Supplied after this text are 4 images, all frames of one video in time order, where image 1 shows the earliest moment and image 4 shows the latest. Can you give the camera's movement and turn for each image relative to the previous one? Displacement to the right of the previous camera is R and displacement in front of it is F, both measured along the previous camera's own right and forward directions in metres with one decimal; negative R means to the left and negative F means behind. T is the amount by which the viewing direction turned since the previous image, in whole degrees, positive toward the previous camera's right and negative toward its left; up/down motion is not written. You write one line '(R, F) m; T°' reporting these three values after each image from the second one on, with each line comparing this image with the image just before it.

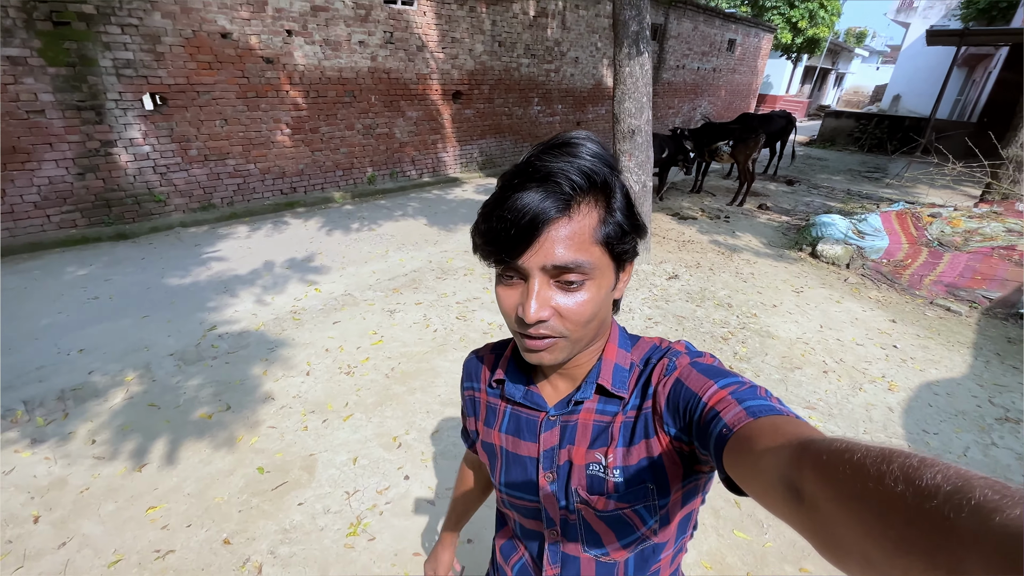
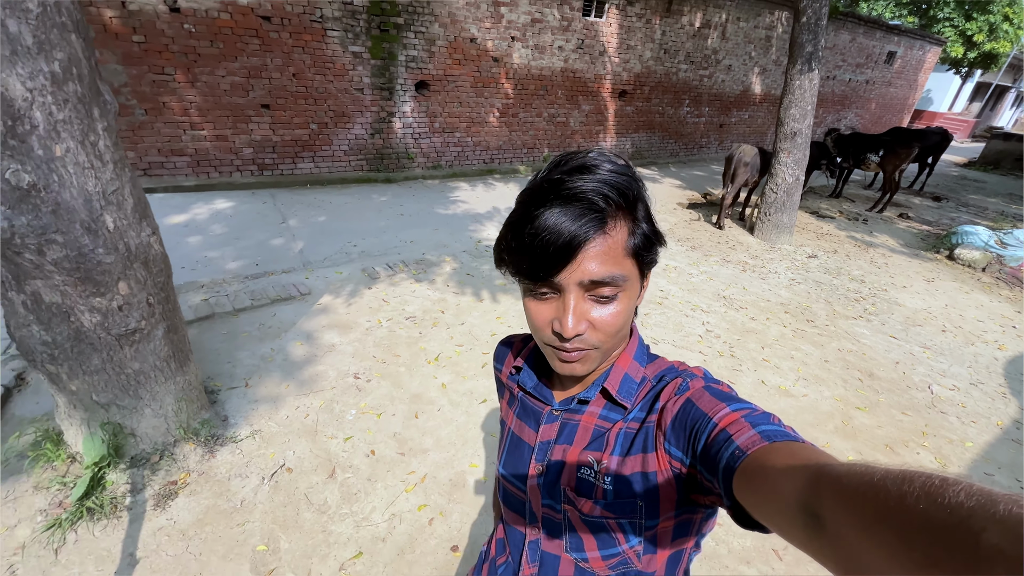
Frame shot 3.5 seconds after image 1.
(-1.0, -1.8) m; -11°
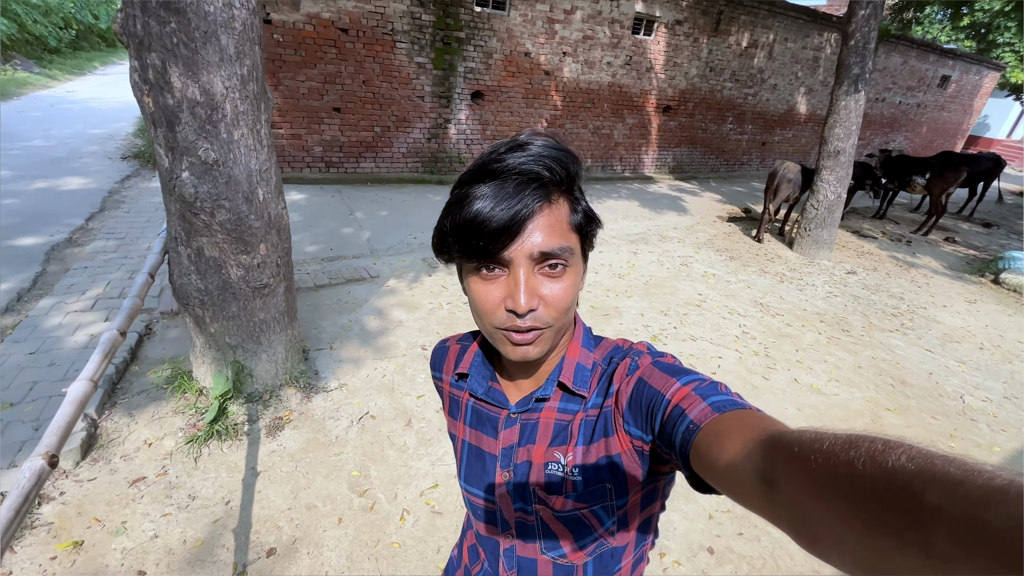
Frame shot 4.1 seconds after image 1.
(-0.2, -0.4) m; -3°
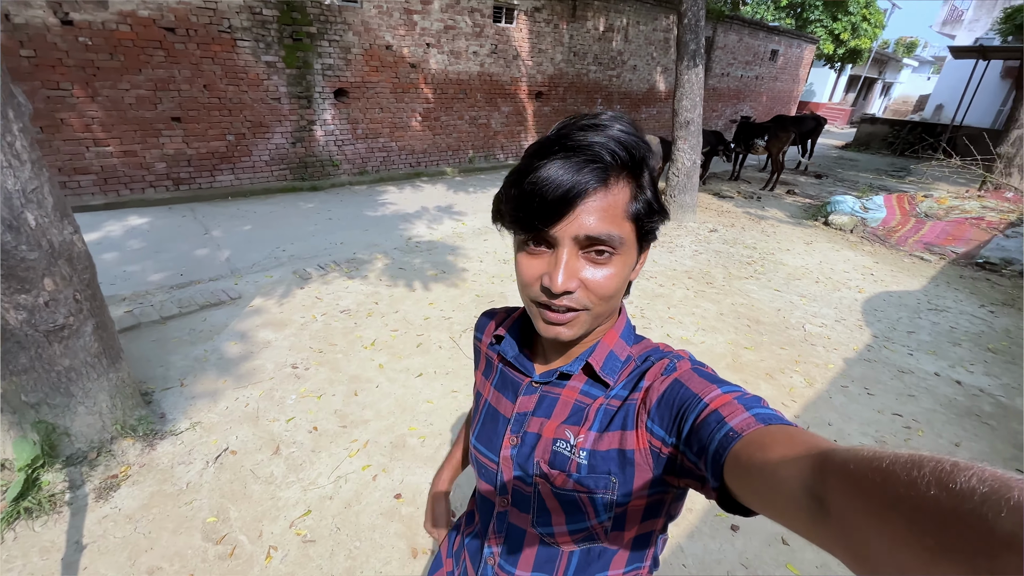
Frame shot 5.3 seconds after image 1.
(+0.3, 0.0) m; +10°
